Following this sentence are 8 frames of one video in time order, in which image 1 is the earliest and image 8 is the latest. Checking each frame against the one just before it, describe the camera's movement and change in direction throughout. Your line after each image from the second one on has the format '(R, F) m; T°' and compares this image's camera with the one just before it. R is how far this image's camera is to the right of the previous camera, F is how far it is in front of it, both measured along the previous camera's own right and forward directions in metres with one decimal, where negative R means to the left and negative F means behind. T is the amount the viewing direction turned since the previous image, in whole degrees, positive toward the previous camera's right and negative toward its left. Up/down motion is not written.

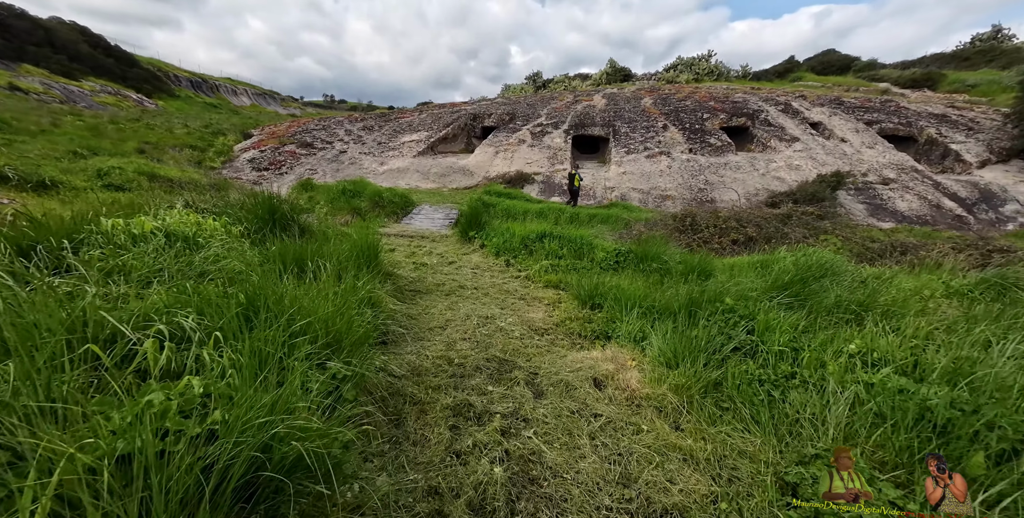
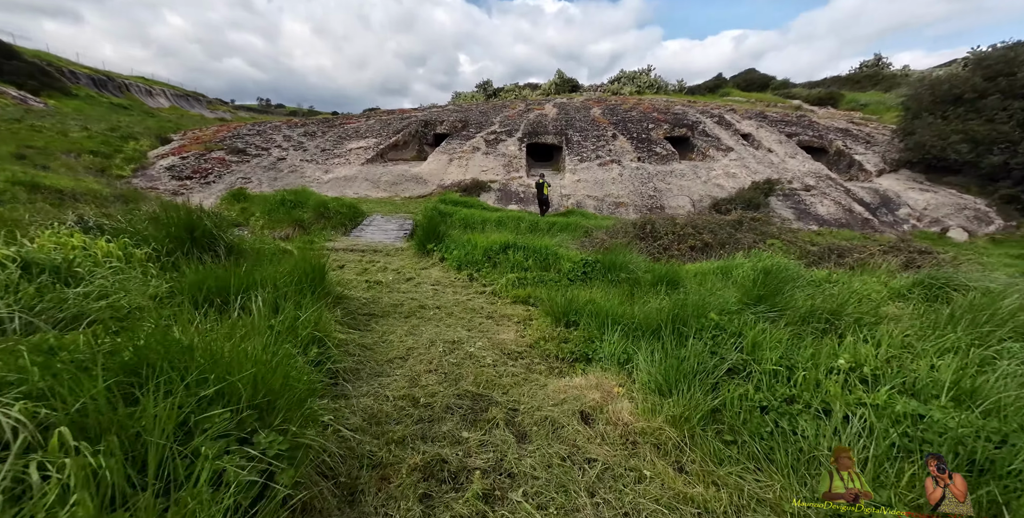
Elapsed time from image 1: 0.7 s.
(-0.1, +0.3) m; +7°
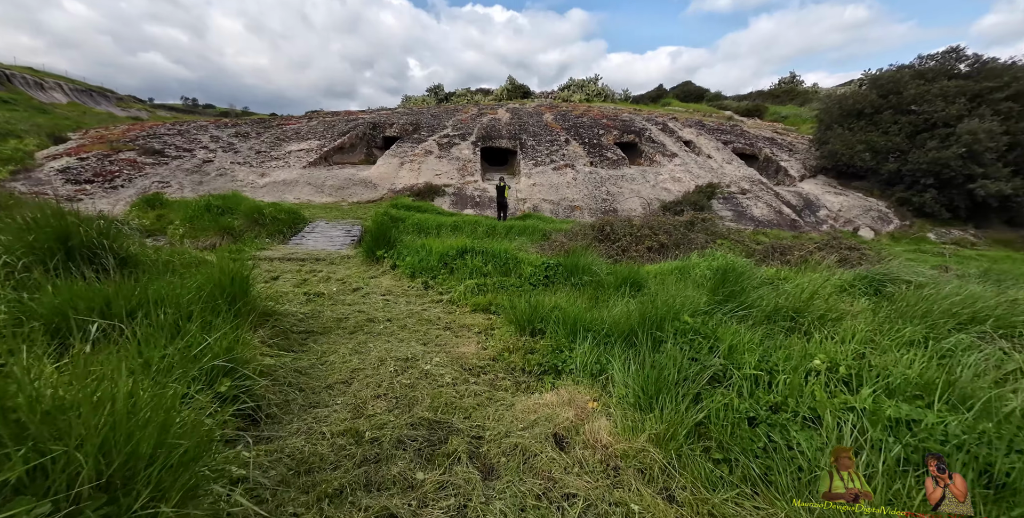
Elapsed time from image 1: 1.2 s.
(0.0, +0.3) m; +7°
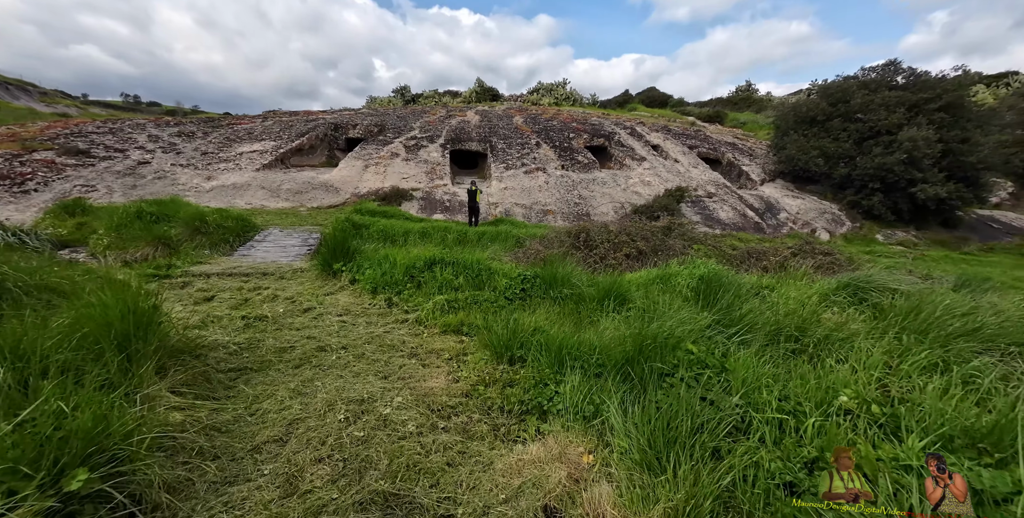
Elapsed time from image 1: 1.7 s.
(0.0, +0.4) m; +4°
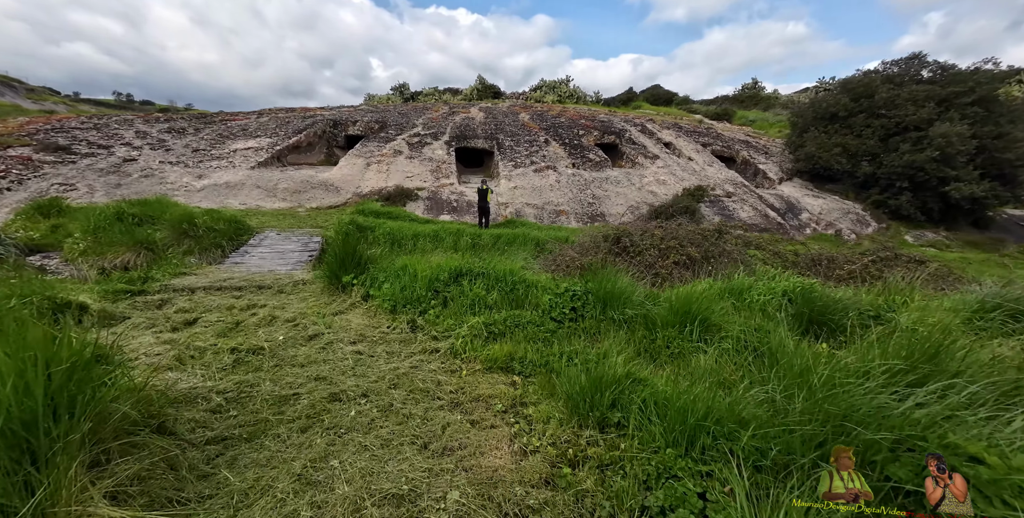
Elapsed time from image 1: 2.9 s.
(-0.4, +0.7) m; 0°
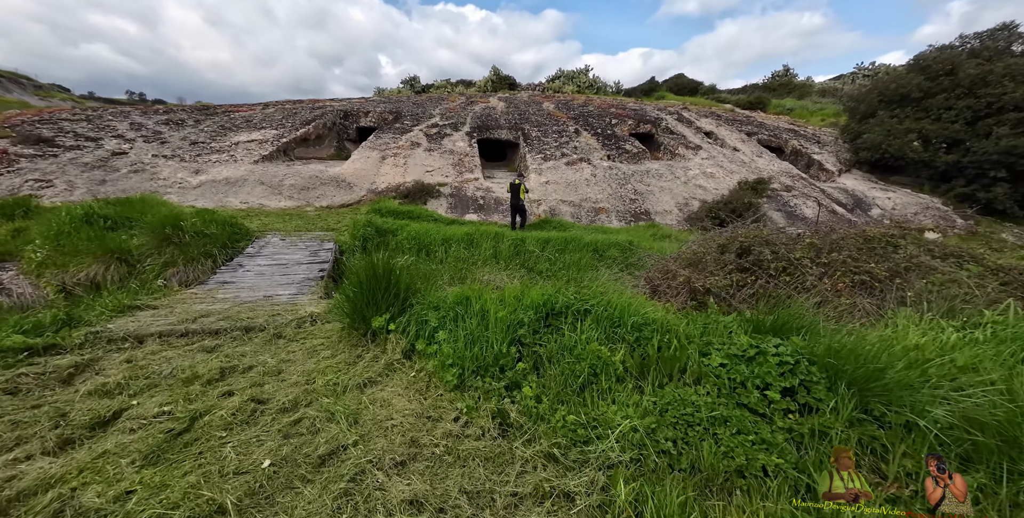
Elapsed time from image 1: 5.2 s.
(-0.8, +1.5) m; -1°
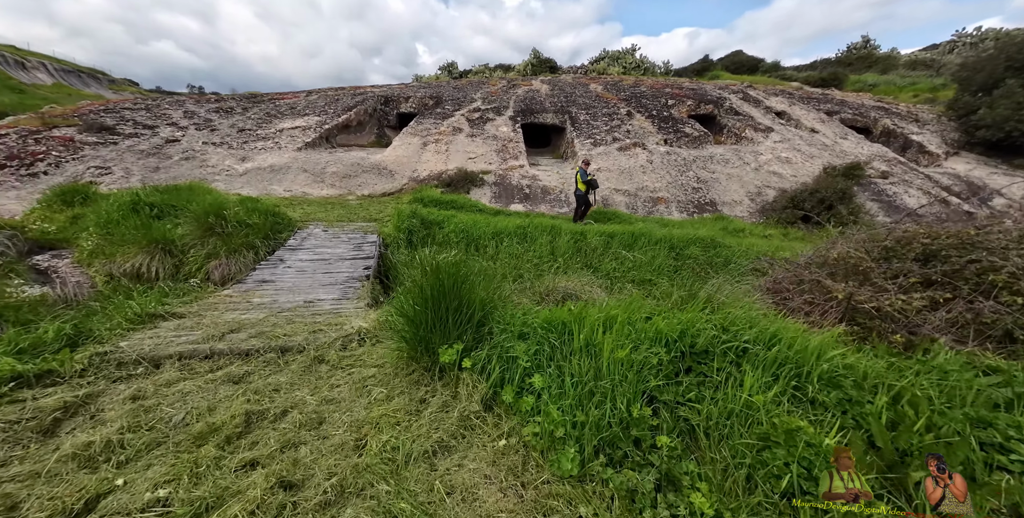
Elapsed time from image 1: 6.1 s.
(-0.4, +0.7) m; -5°
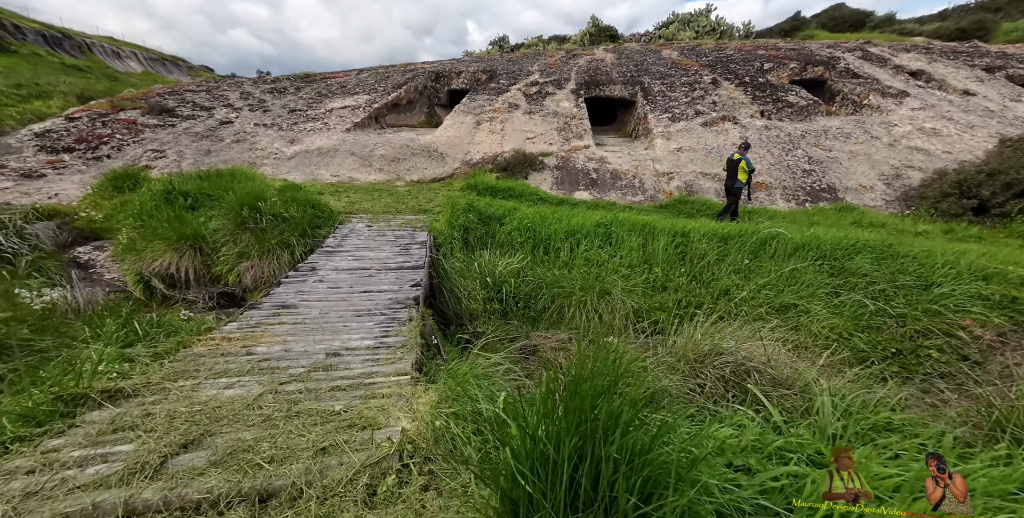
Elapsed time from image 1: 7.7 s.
(-0.5, +1.3) m; -7°
